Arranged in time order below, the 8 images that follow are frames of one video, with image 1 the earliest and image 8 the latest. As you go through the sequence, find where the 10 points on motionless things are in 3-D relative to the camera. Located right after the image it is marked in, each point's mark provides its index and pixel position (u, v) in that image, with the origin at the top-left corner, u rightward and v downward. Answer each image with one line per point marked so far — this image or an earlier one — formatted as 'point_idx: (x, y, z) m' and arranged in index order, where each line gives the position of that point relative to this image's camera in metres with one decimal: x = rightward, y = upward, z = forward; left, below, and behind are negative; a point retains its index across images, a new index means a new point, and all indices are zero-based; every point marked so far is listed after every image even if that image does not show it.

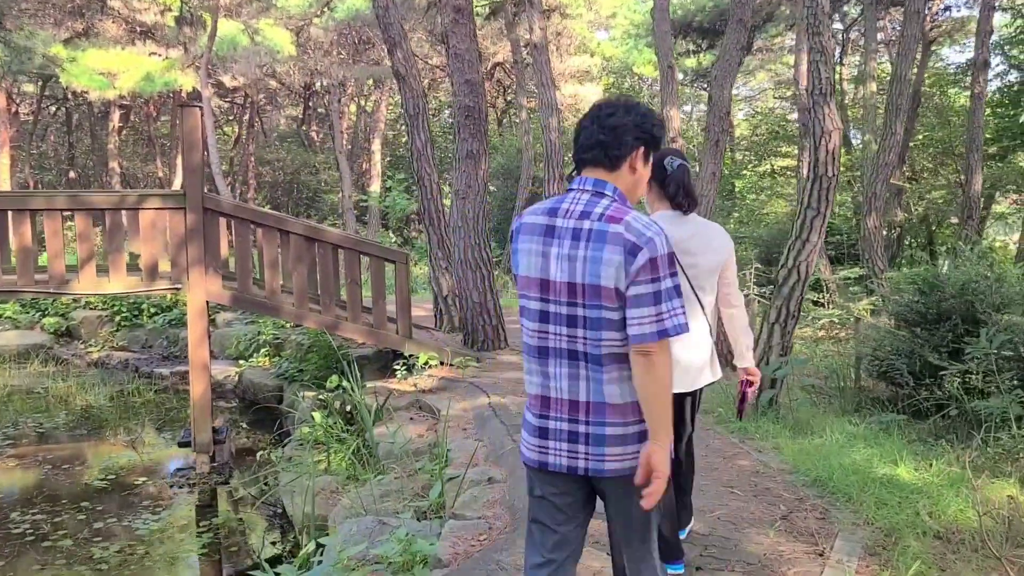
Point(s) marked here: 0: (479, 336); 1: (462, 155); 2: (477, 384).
0: (-0.3, -0.5, +7.7) m
1: (-0.4, +1.2, +7.7) m
2: (-0.3, -0.7, +6.6) m
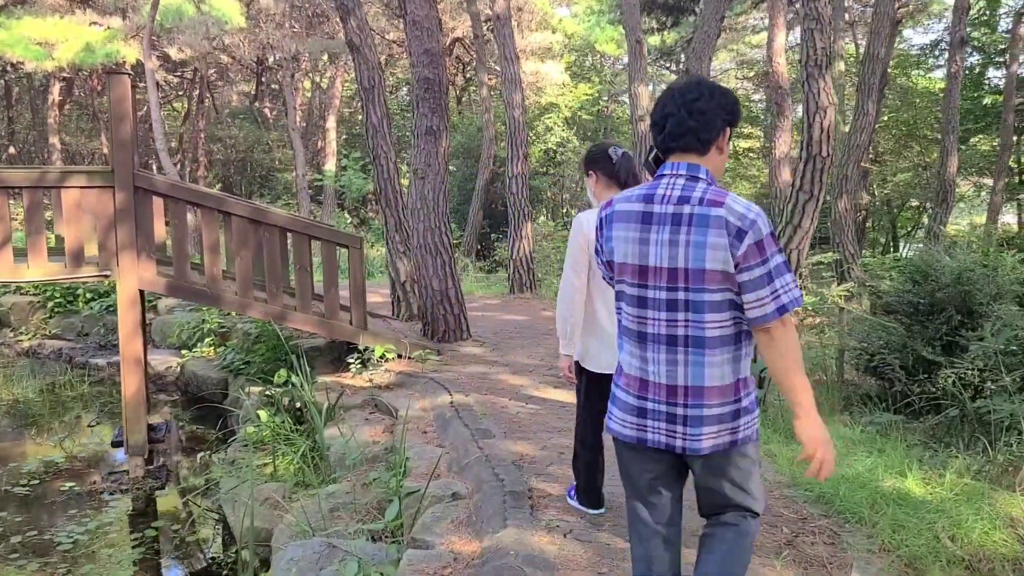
0: (-0.6, -0.3, +7.2) m
1: (-0.7, +1.3, +7.1) m
2: (-0.5, -0.7, +6.1) m
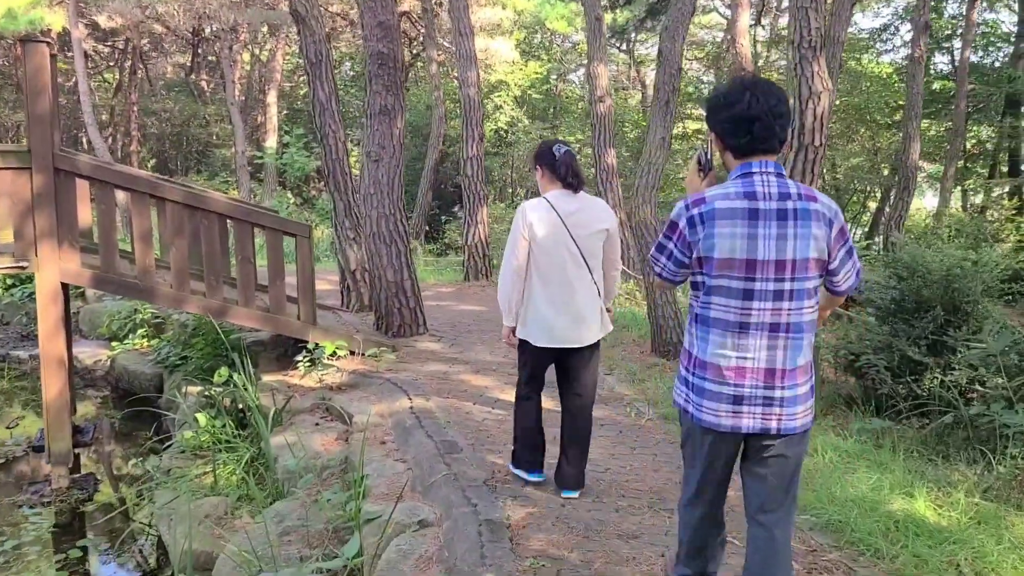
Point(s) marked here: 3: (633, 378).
0: (-0.9, -0.3, +6.7) m
1: (-1.0, +1.3, +6.6) m
2: (-0.8, -0.6, +5.7) m
3: (+0.8, -0.6, +5.7) m
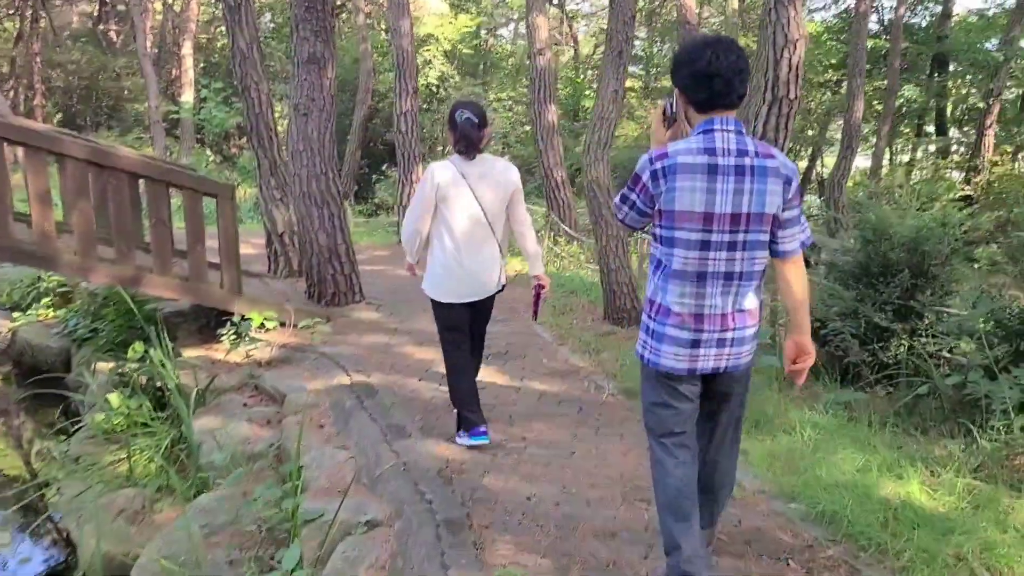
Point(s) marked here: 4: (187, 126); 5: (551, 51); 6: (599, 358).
0: (-1.3, 0.0, +6.2) m
1: (-1.5, +1.6, +6.0) m
2: (-1.1, -0.4, +5.2) m
3: (+0.5, -0.4, +5.4) m
4: (-7.2, +3.6, +19.2) m
5: (+0.5, +2.9, +10.6) m
6: (+0.5, -0.4, +5.2) m
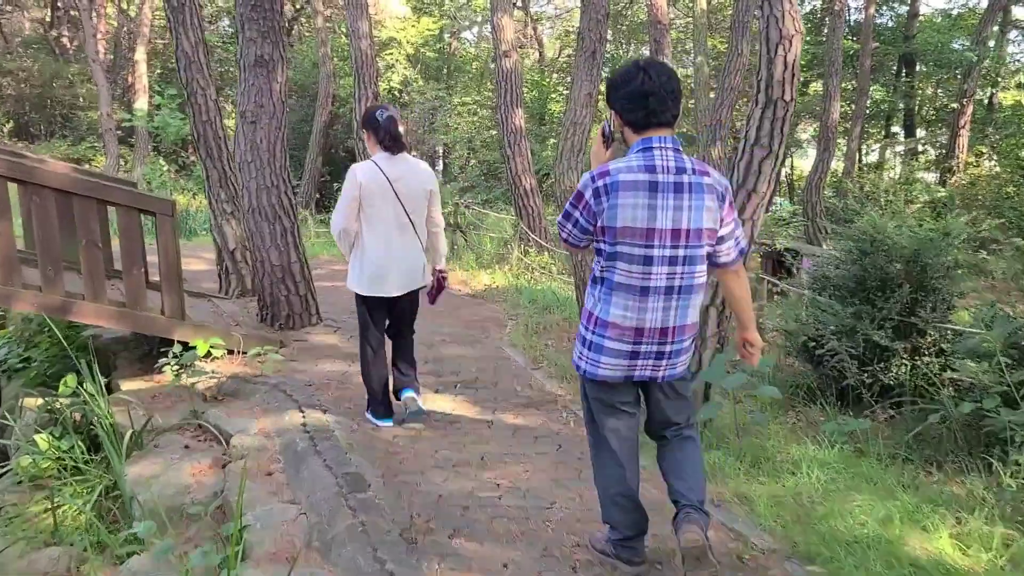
0: (-1.5, -0.2, +5.8) m
1: (-1.7, +1.4, +5.5) m
2: (-1.3, -0.5, +4.7) m
3: (+0.3, -0.5, +5.0) m
4: (-8.0, +3.3, +18.5) m
5: (+0.1, +2.8, +10.2) m
6: (+0.4, -0.5, +4.8) m
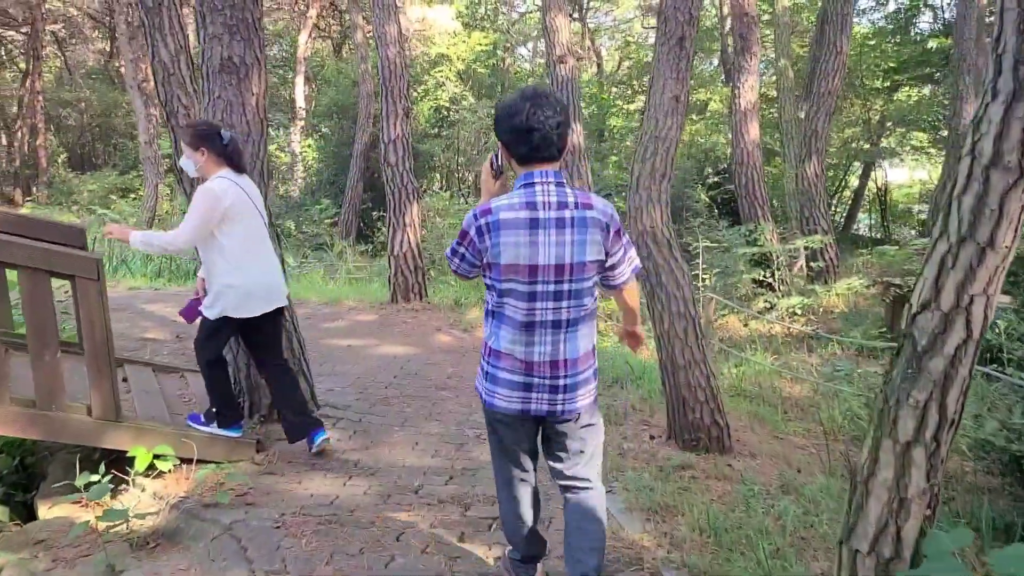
0: (-1.2, -0.6, +4.3) m
1: (-1.4, +1.1, +4.1) m
2: (-1.0, -0.9, +3.3) m
3: (+0.5, -0.8, +3.4) m
4: (-6.8, +2.5, +17.5) m
5: (+0.6, +2.3, +8.7) m
6: (+0.6, -0.9, +3.2) m
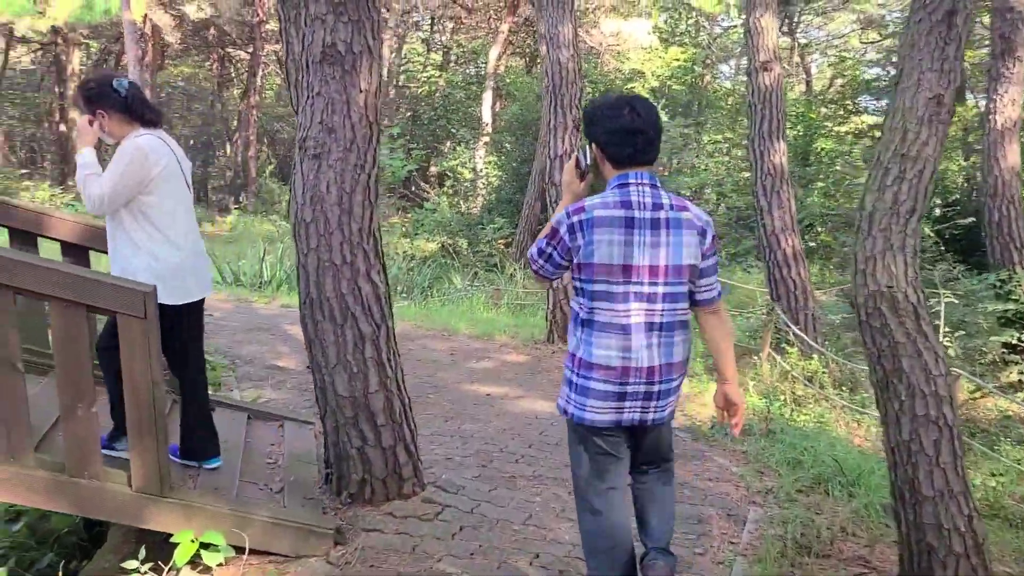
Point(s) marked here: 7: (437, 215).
0: (-0.6, -0.7, +3.4) m
1: (-0.7, +0.9, +3.3) m
2: (-0.7, -1.1, +2.4) m
3: (+0.9, -1.1, +2.2) m
4: (-3.1, +2.3, +17.6) m
5: (+2.3, +1.9, +7.4) m
6: (+0.9, -1.1, +1.9) m
7: (-1.3, +1.3, +15.0) m
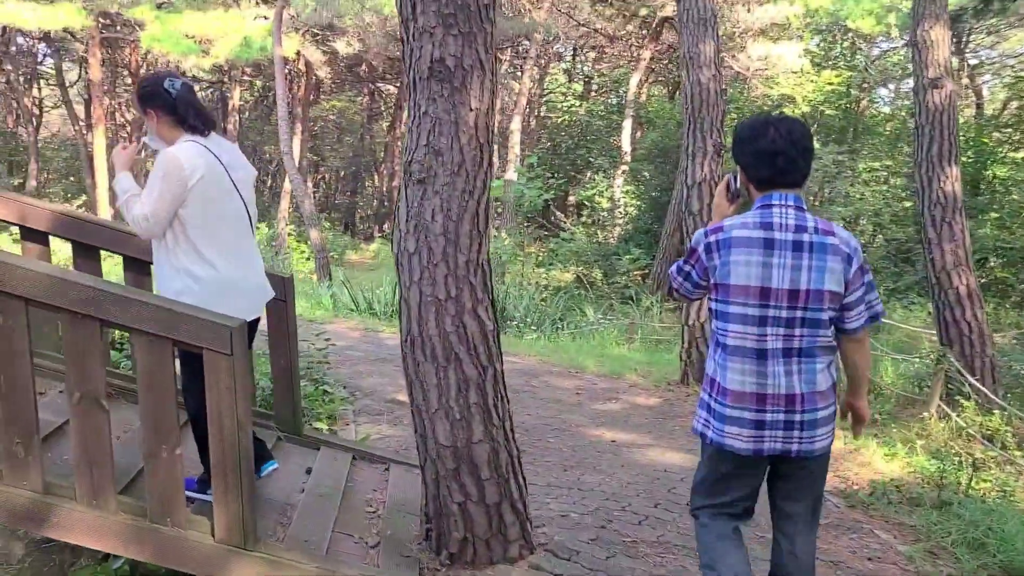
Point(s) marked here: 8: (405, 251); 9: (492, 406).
0: (-0.2, -0.9, +3.1) m
1: (-0.3, +0.8, +3.1) m
2: (-0.4, -1.2, +2.0) m
3: (+1.1, -1.2, +1.6) m
4: (-0.3, +1.7, +17.5) m
5: (+3.4, +1.6, +6.6) m
6: (+1.1, -1.2, +1.4) m
7: (+1.0, +0.7, +14.7) m
8: (-0.4, +0.1, +3.1) m
9: (0.0, -0.4, +3.1) m
